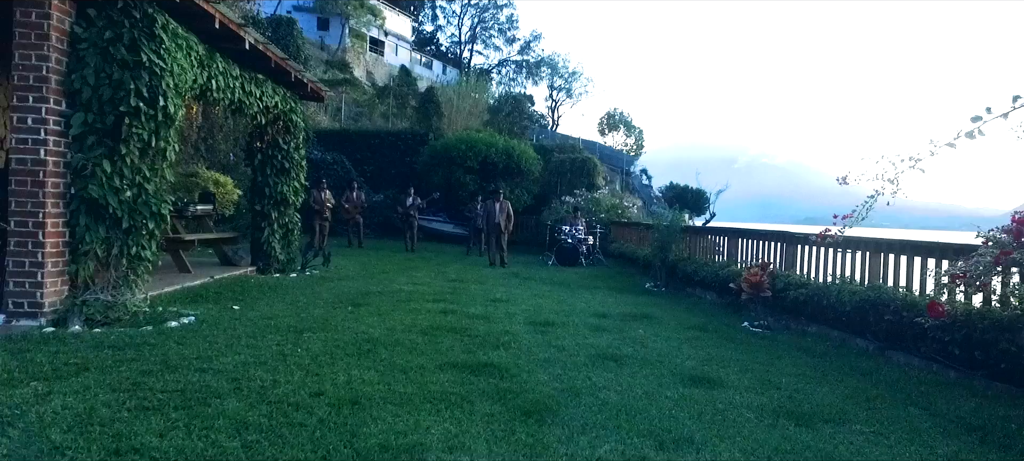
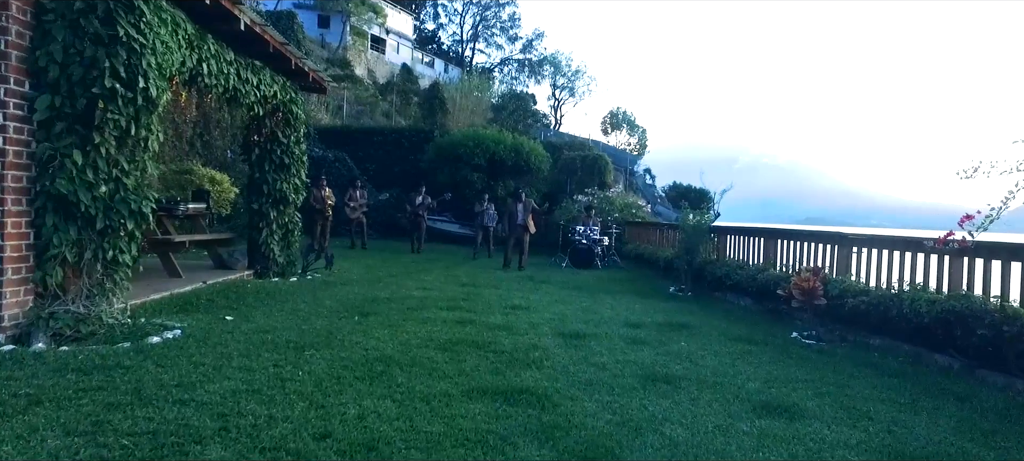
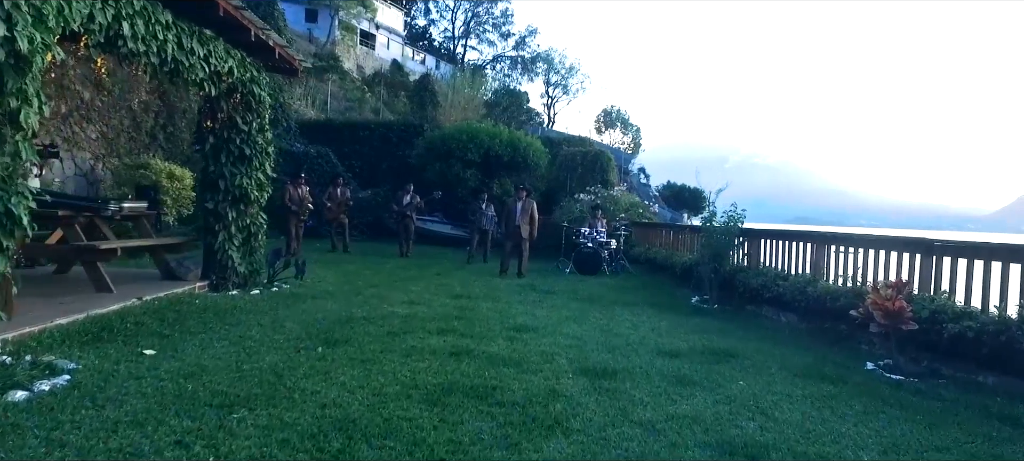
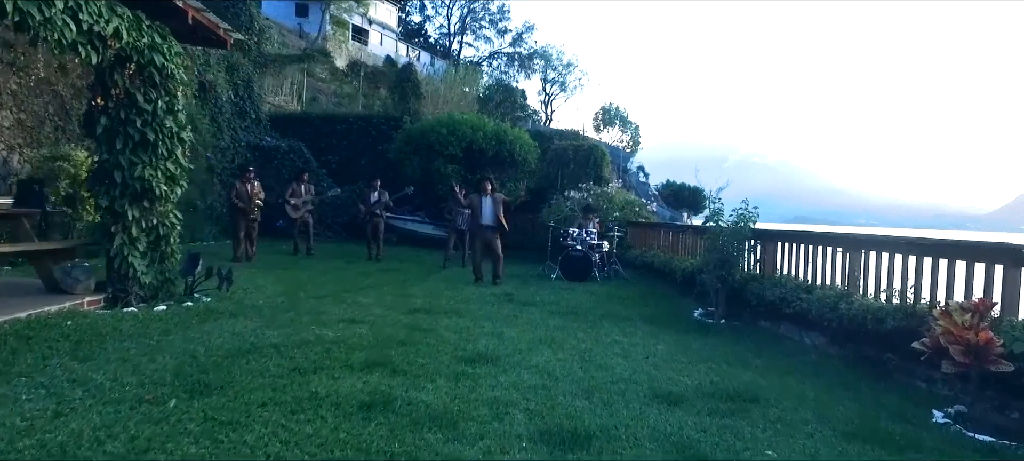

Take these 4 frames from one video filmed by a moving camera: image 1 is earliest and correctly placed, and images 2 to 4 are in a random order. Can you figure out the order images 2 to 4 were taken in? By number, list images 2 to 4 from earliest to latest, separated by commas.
2, 3, 4
